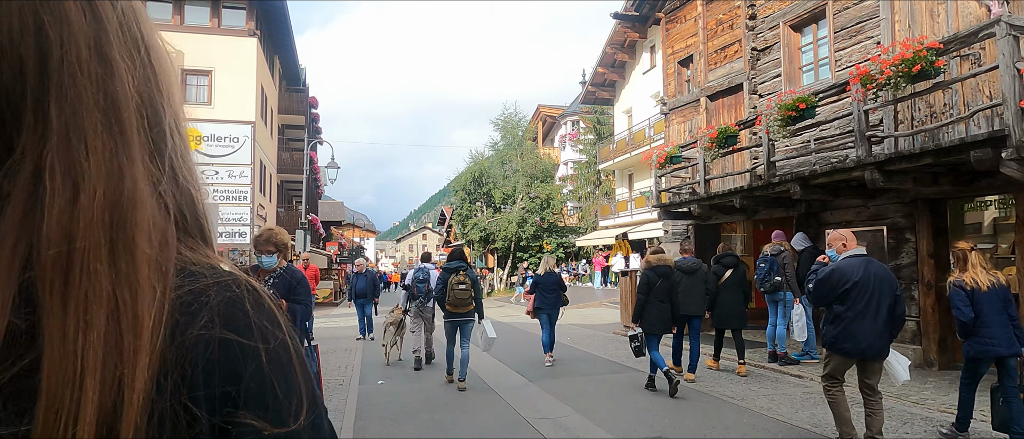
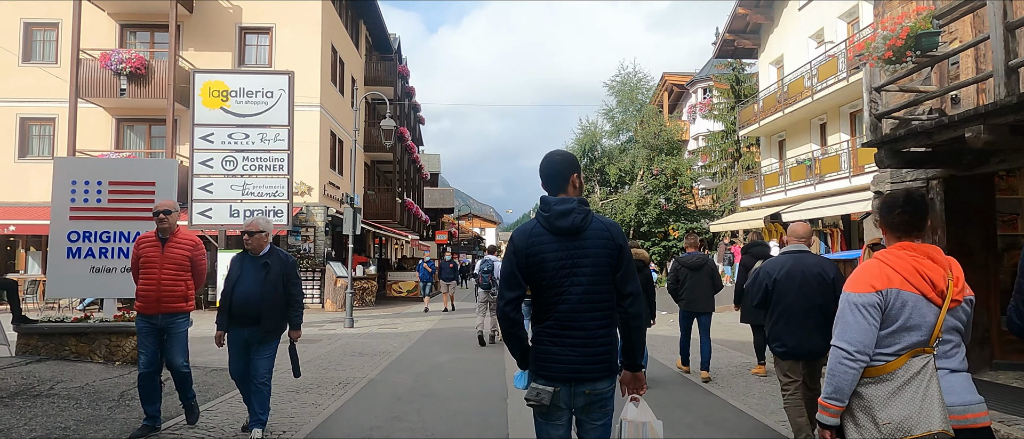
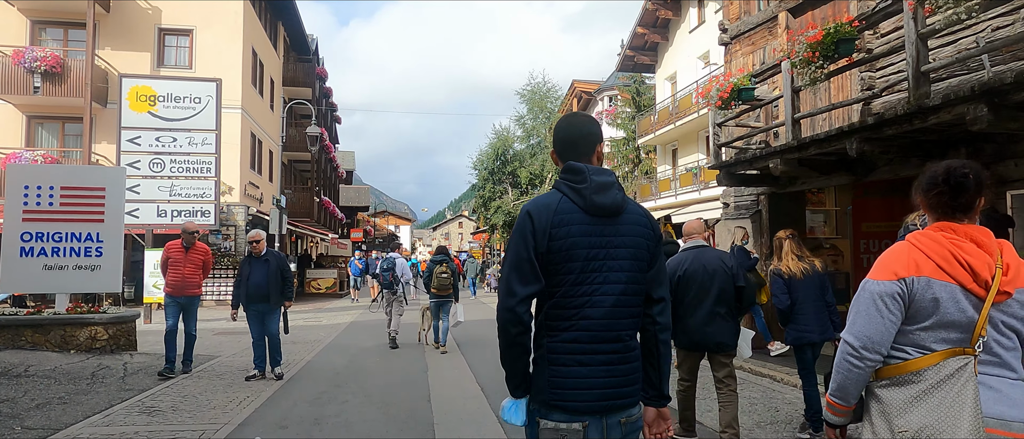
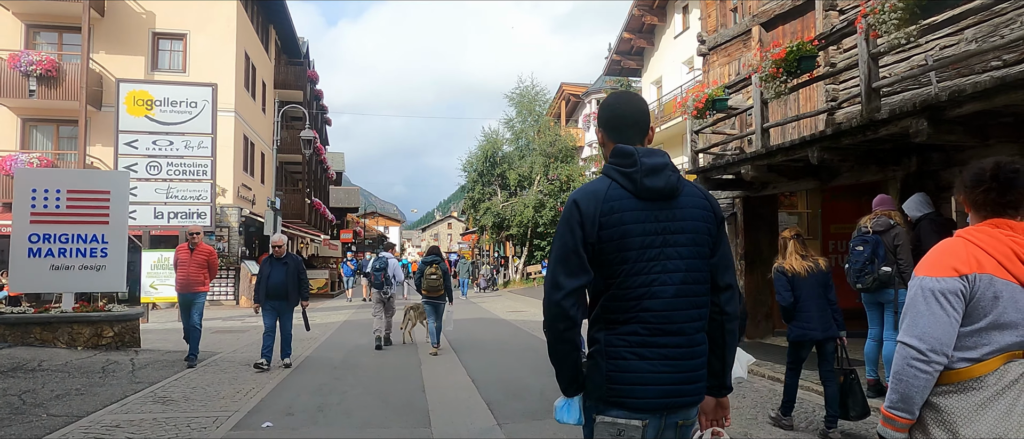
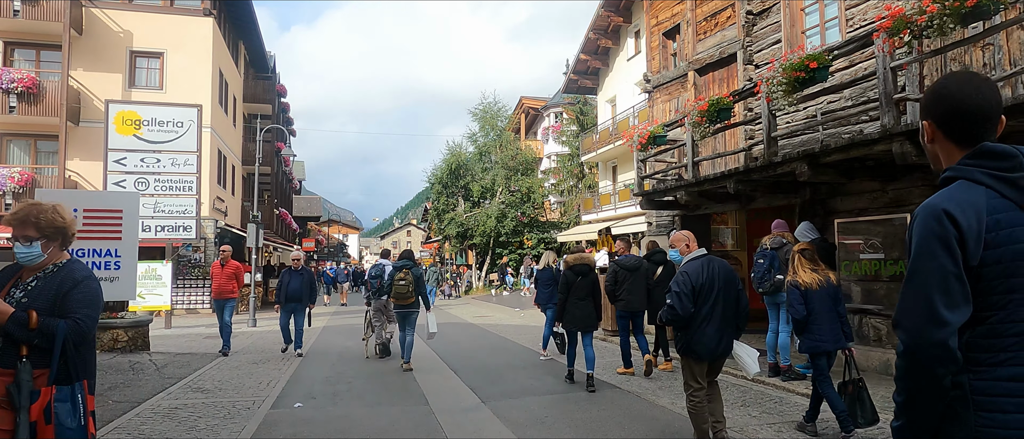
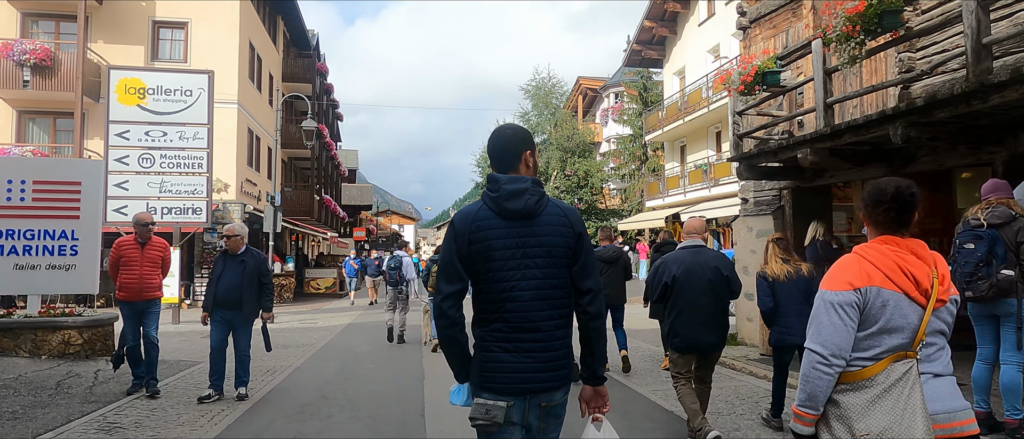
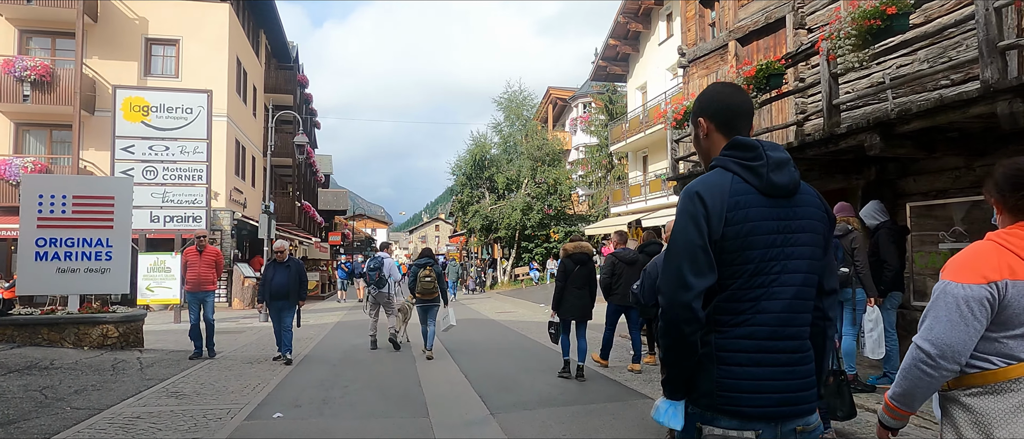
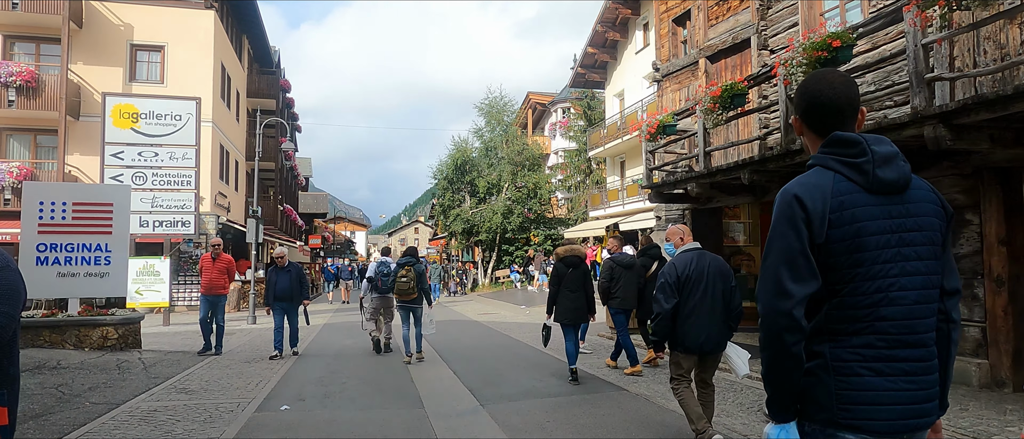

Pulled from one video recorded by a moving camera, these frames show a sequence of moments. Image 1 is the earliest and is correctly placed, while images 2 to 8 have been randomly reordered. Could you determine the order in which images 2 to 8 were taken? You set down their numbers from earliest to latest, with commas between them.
5, 8, 7, 4, 3, 6, 2
